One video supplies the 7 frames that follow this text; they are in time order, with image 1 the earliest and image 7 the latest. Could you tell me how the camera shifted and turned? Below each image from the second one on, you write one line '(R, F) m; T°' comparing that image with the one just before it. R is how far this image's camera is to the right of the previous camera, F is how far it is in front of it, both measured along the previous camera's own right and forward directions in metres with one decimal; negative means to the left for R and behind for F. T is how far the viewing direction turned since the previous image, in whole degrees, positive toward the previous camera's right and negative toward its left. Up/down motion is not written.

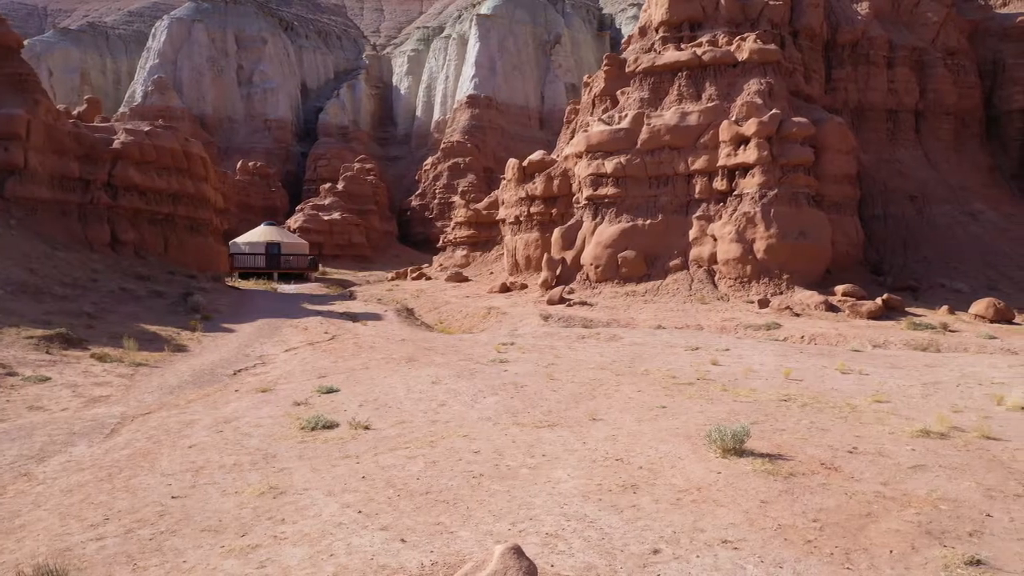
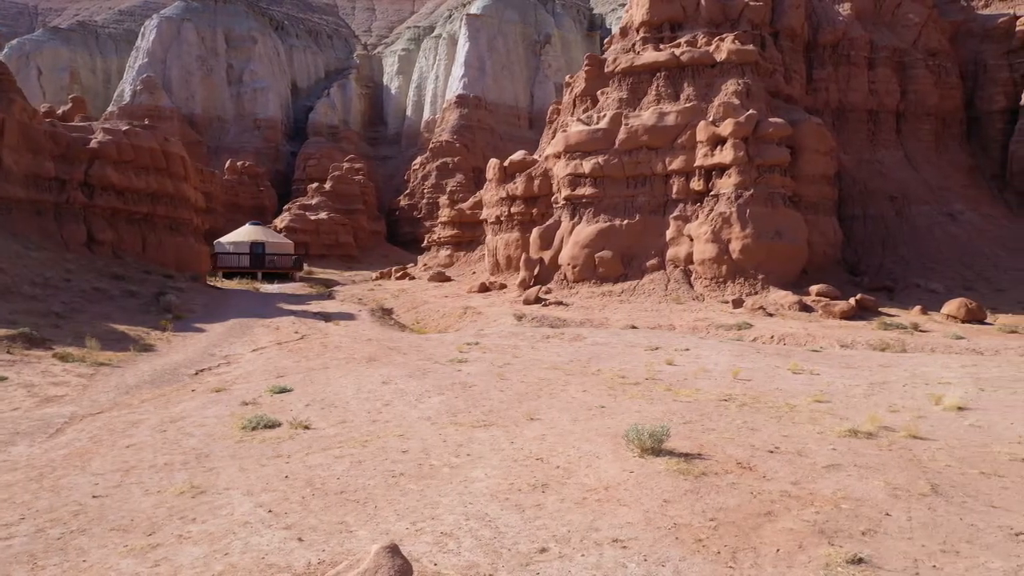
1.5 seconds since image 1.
(+0.4, 0.0) m; 0°
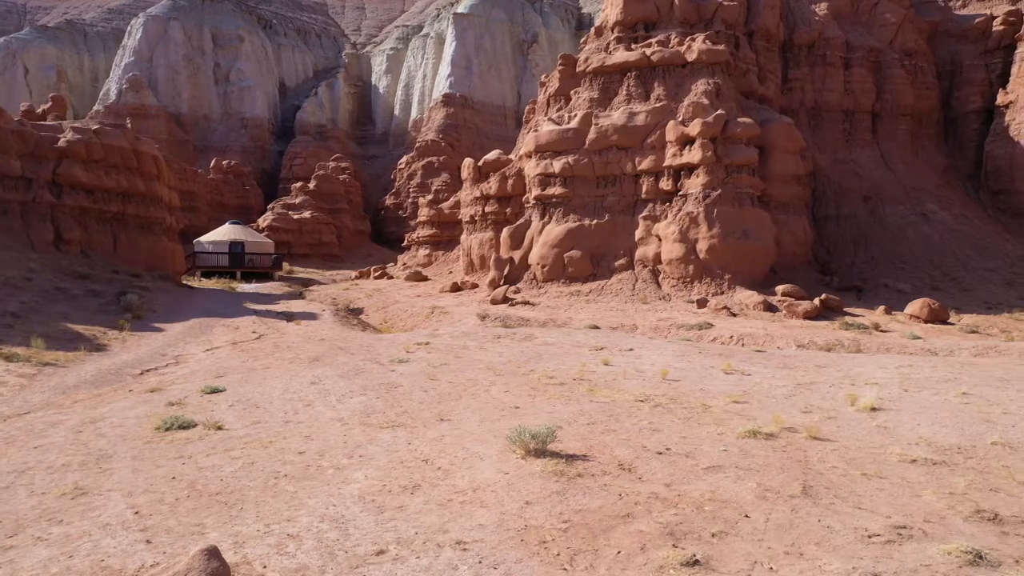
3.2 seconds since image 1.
(+0.6, 0.0) m; 0°
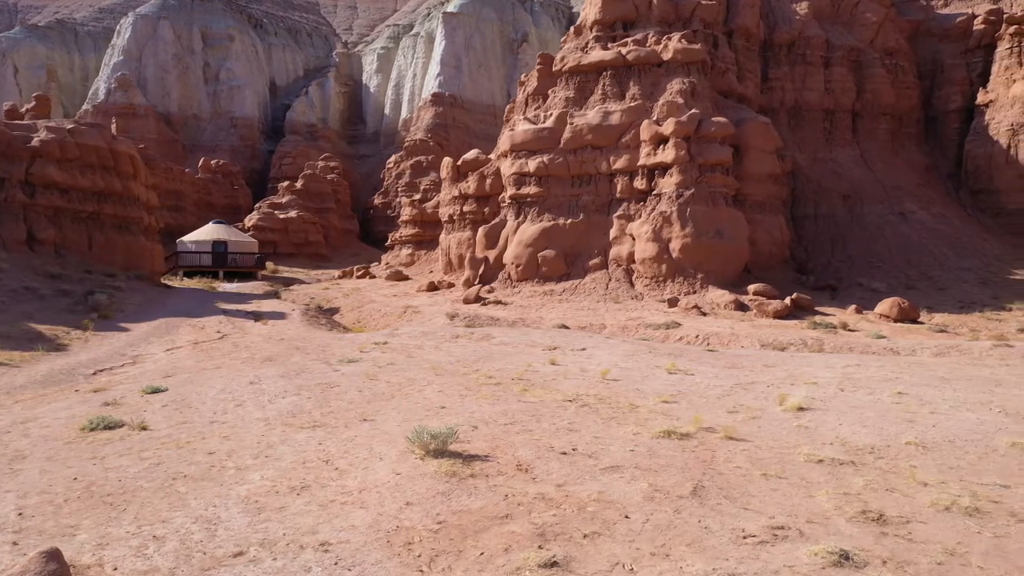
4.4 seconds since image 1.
(+0.5, 0.0) m; 0°
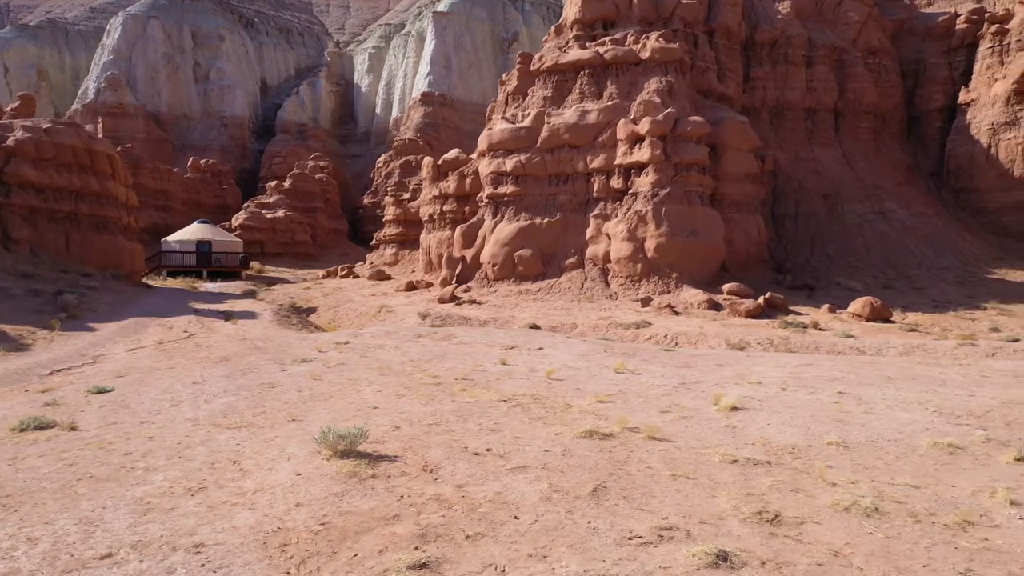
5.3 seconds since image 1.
(+0.4, 0.0) m; 0°
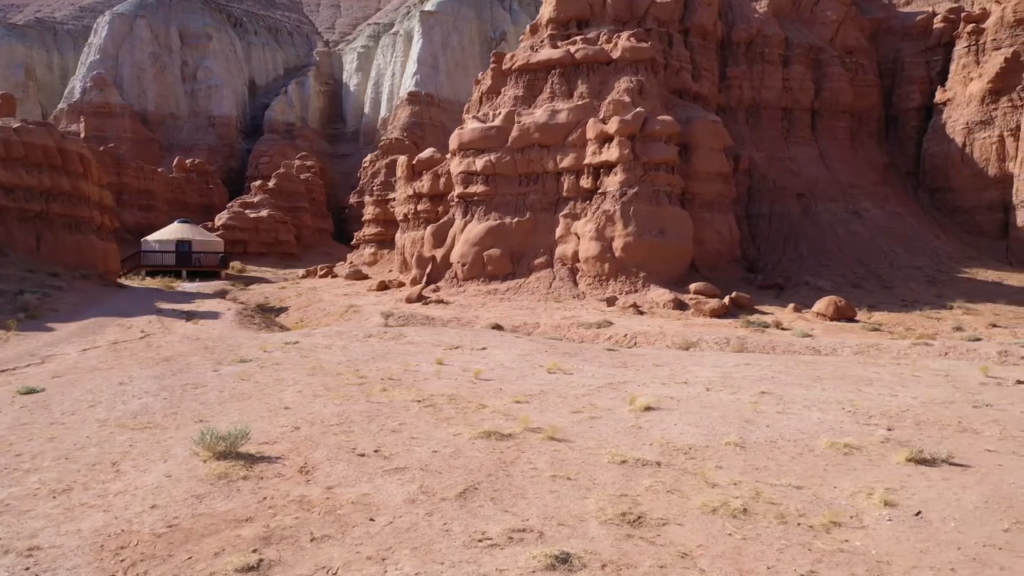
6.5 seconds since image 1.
(+0.6, 0.0) m; 0°
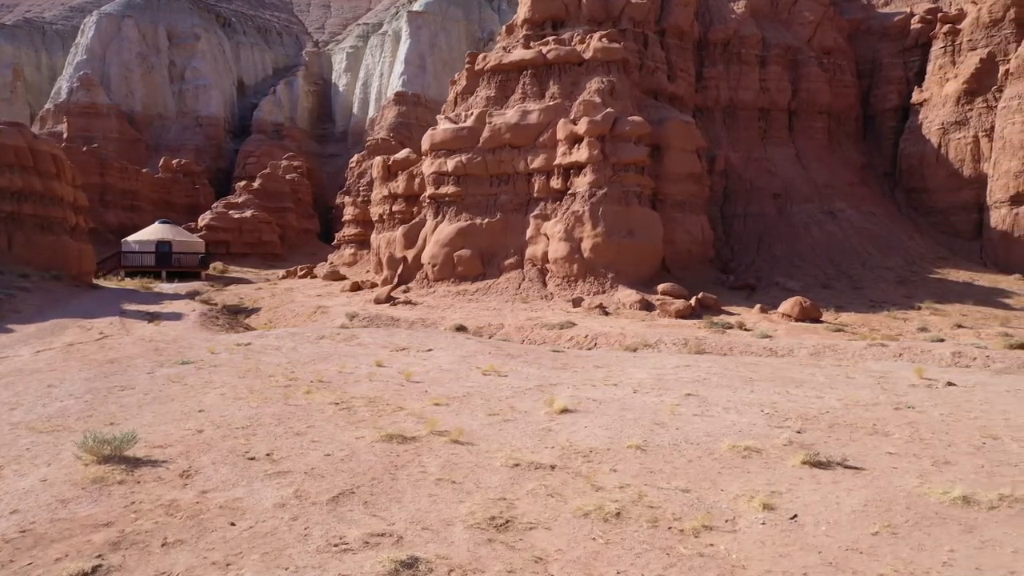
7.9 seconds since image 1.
(+0.5, 0.0) m; 0°
